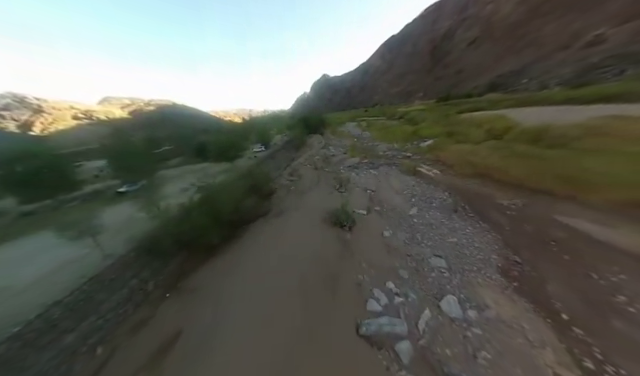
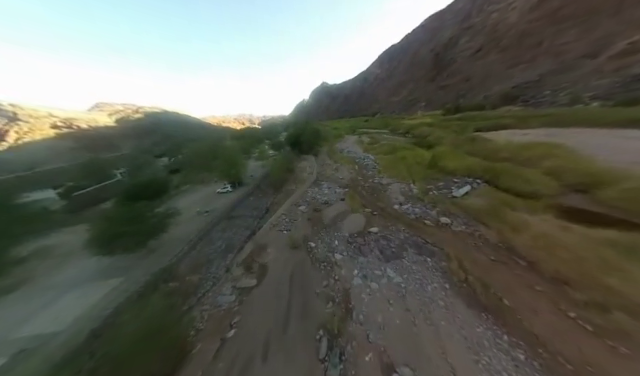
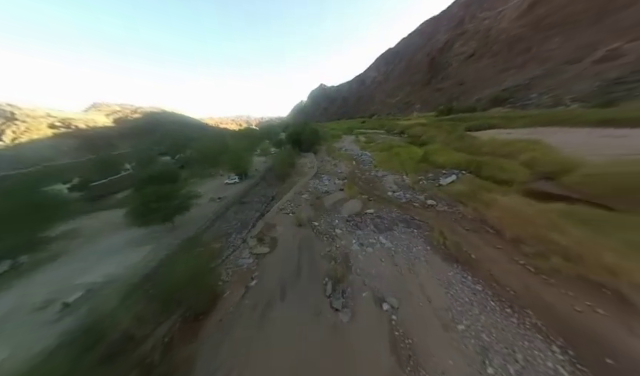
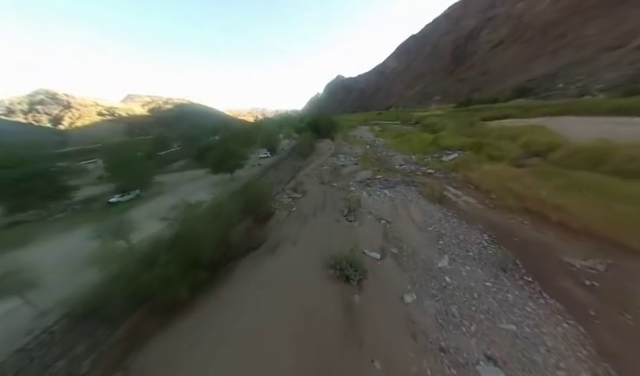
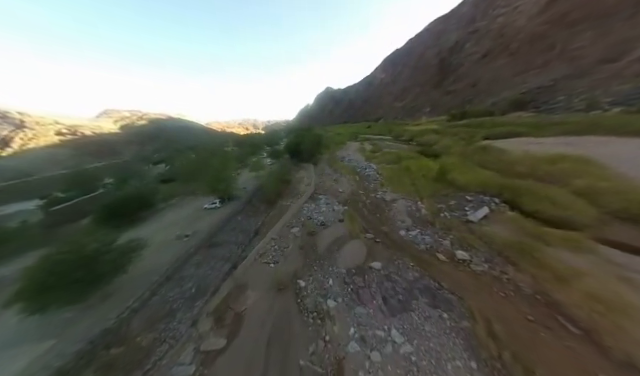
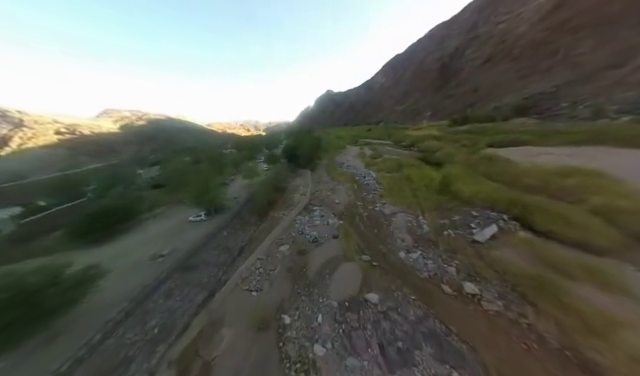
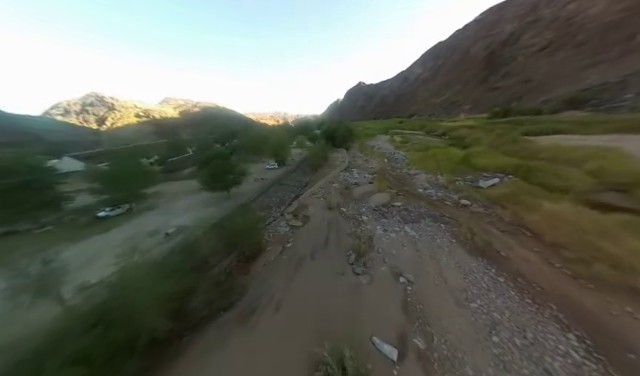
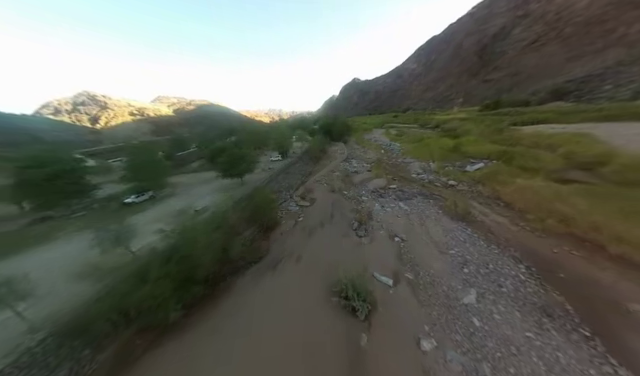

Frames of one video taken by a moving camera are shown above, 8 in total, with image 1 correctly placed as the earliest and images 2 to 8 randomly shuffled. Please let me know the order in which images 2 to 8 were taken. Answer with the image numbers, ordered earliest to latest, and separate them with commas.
4, 8, 7, 3, 2, 5, 6
